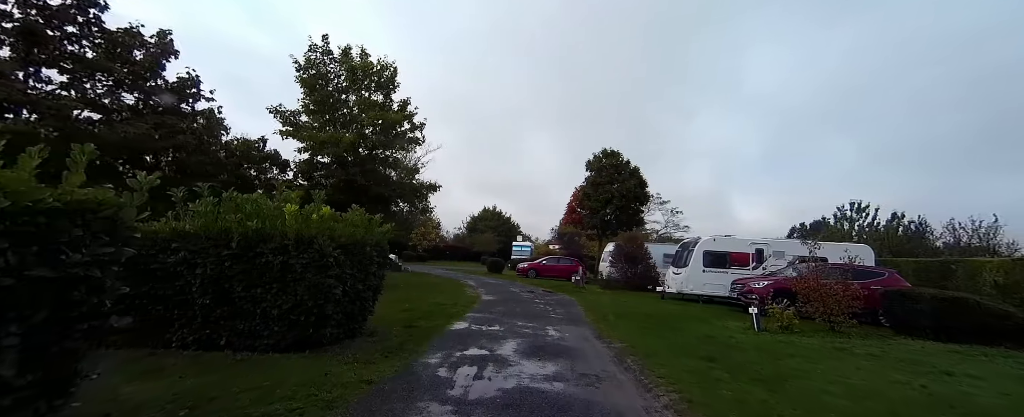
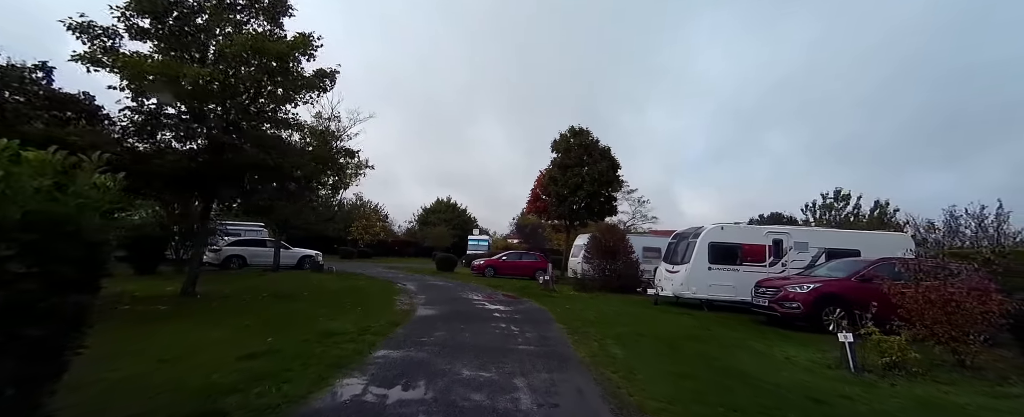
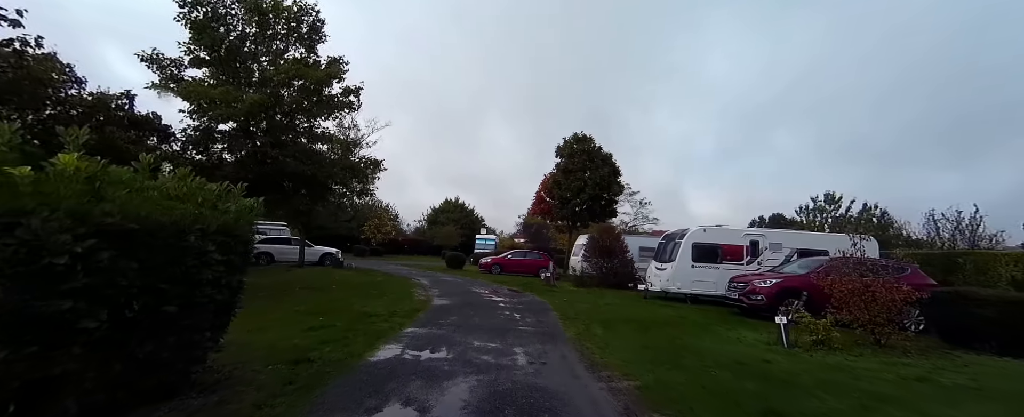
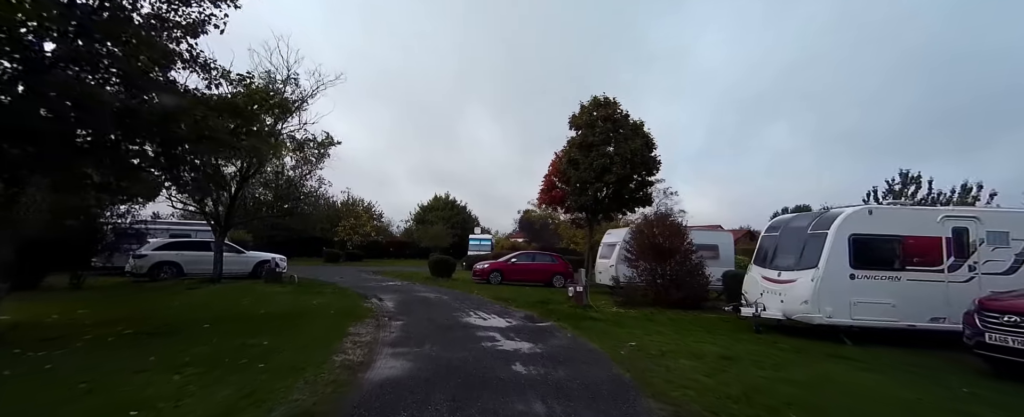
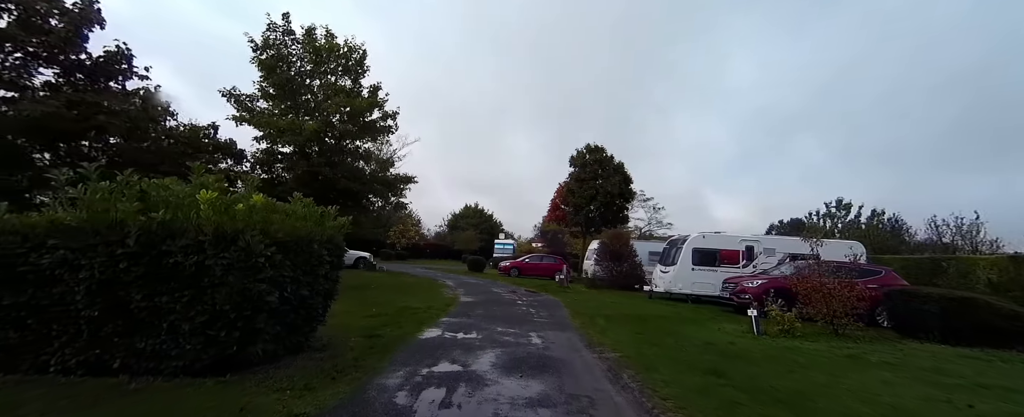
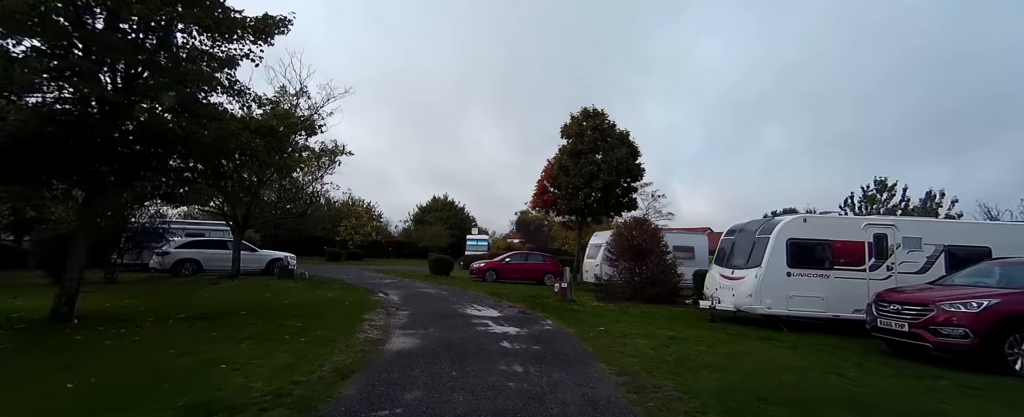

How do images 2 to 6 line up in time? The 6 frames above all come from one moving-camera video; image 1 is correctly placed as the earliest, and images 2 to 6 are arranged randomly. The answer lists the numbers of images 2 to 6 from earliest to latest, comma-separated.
5, 3, 2, 6, 4
